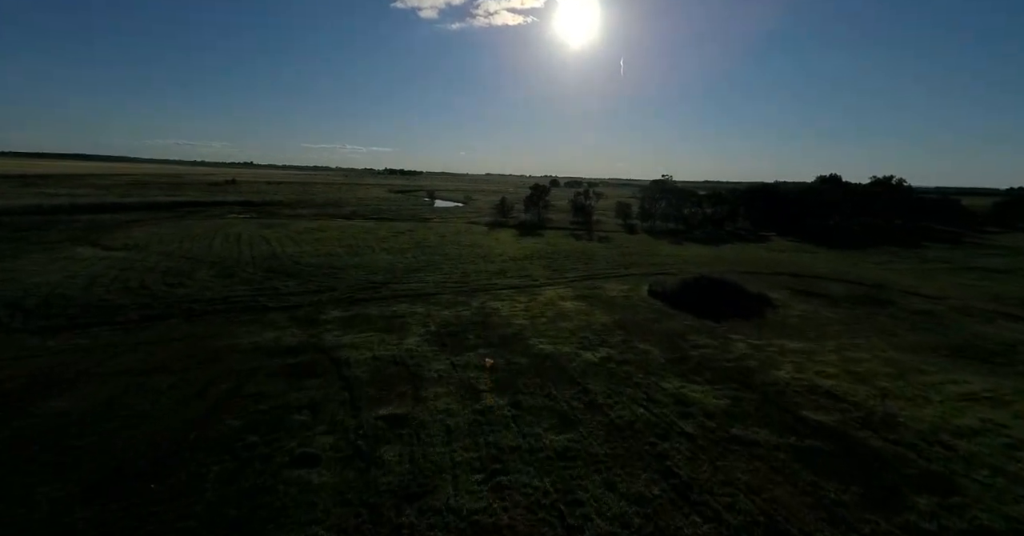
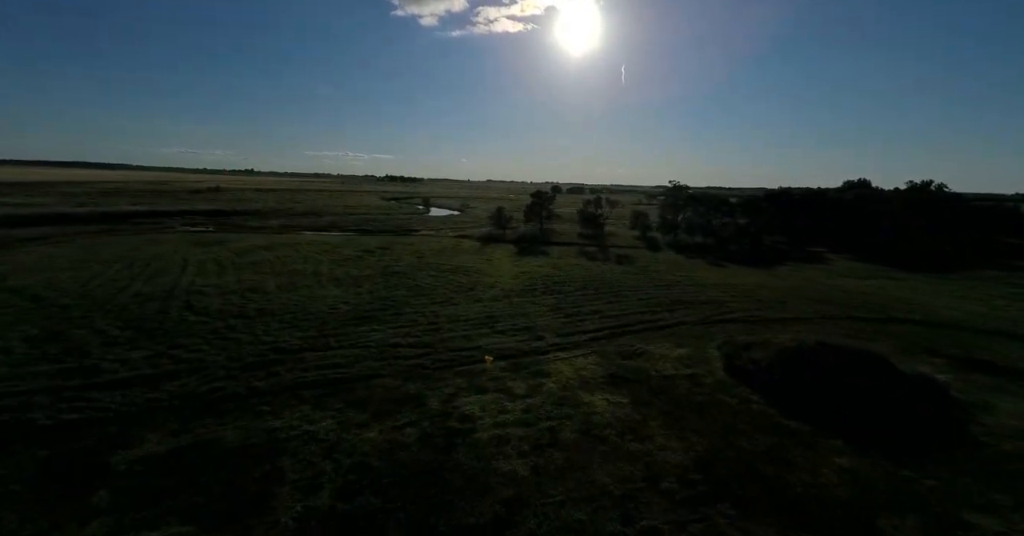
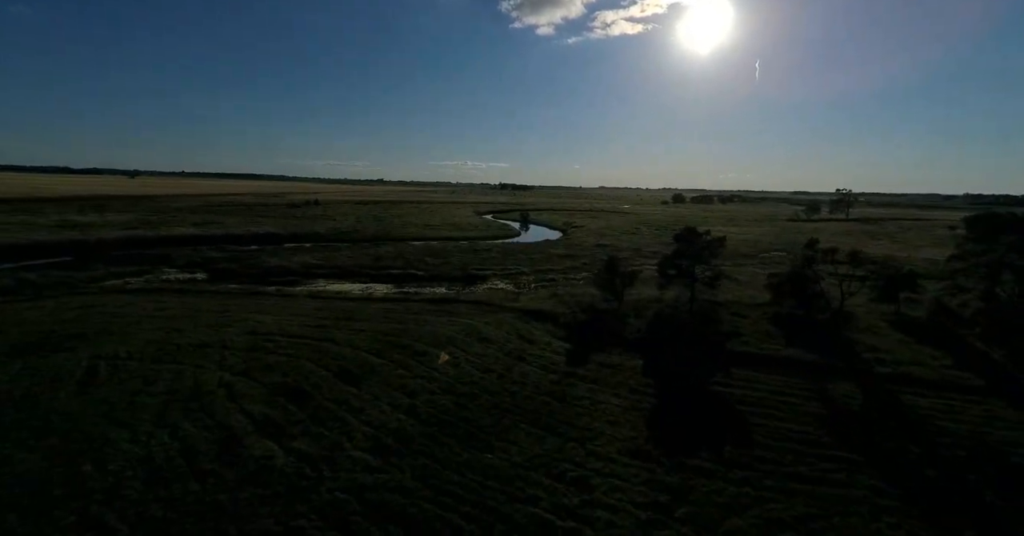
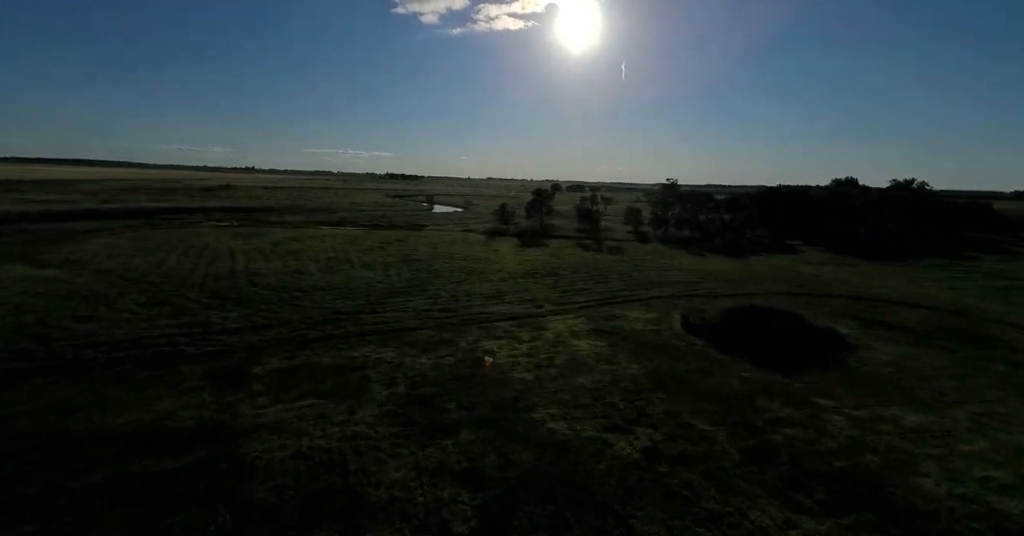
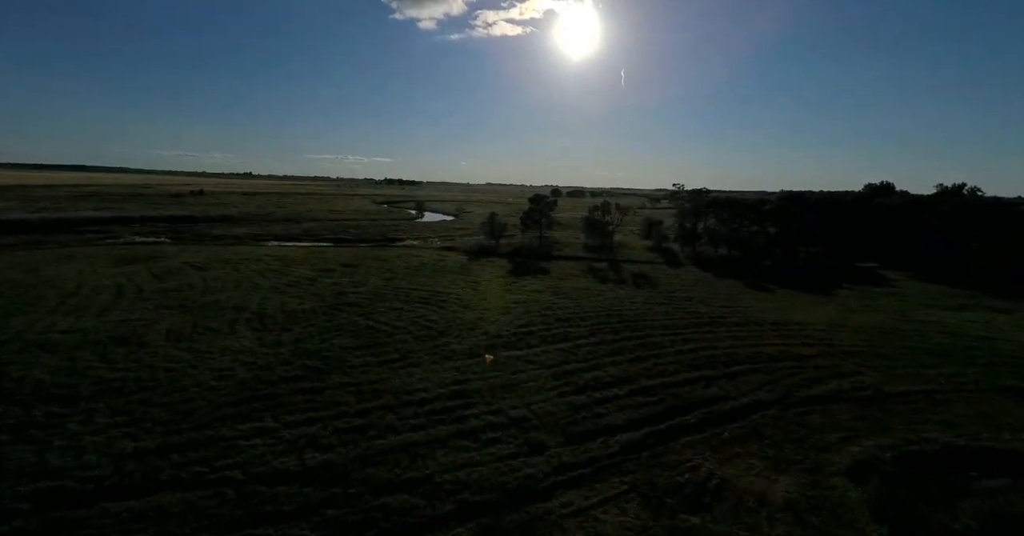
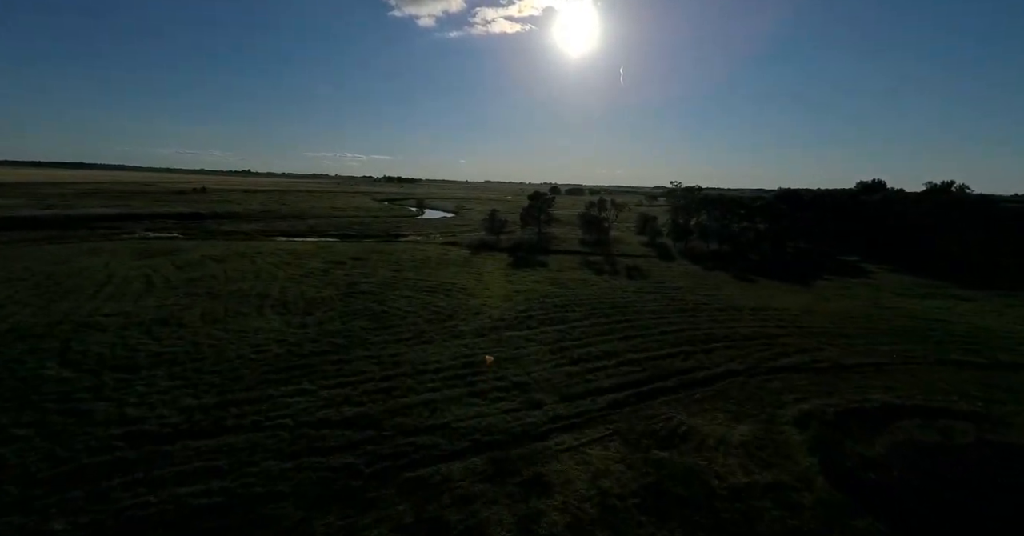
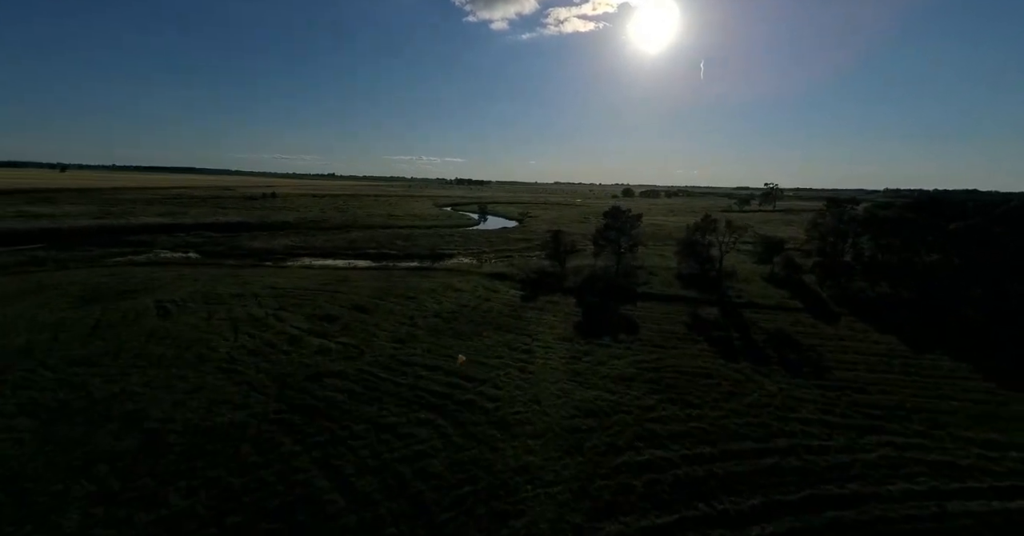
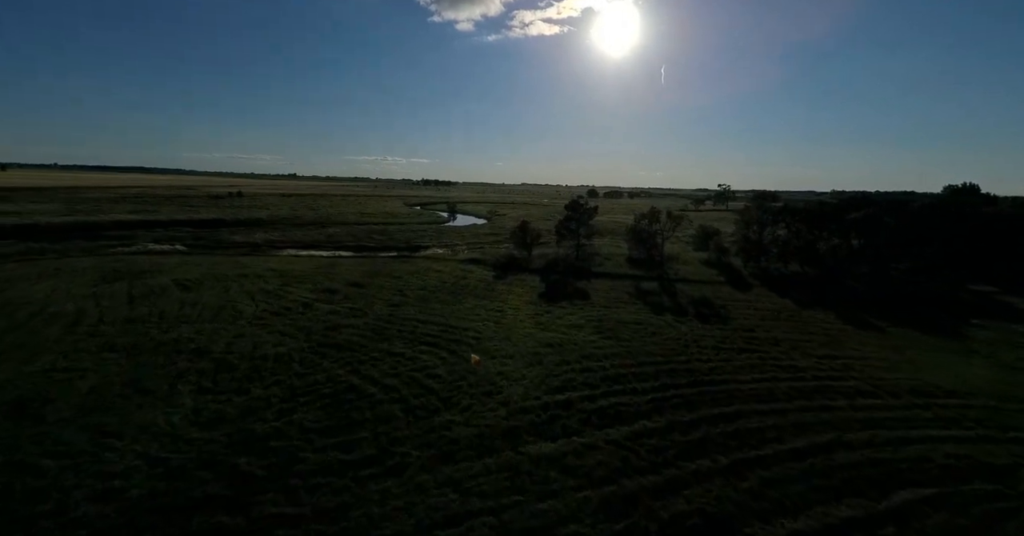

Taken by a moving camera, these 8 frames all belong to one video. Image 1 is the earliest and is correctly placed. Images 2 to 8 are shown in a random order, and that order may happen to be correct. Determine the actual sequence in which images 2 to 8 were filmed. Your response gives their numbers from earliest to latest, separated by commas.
4, 2, 6, 5, 8, 7, 3
